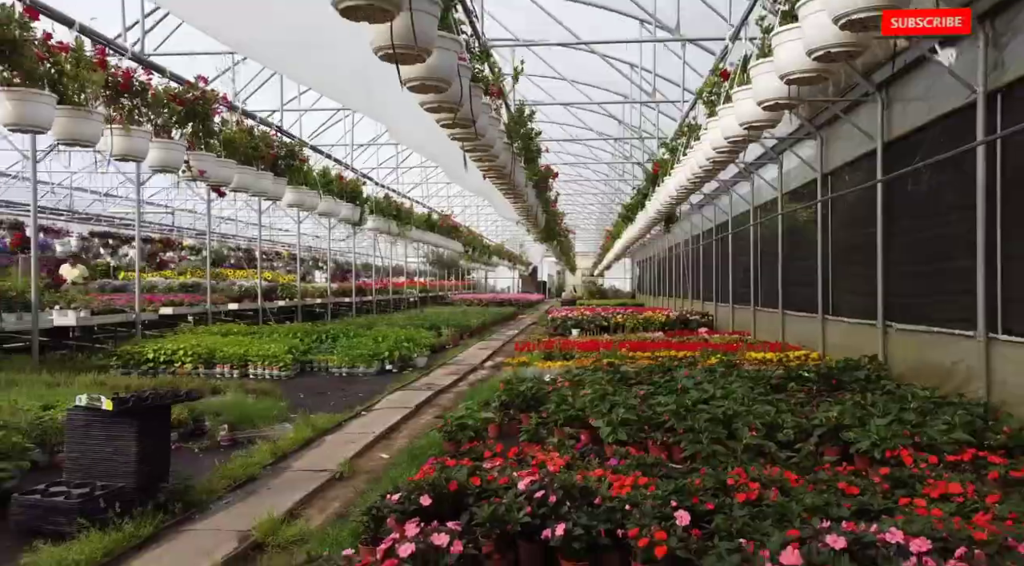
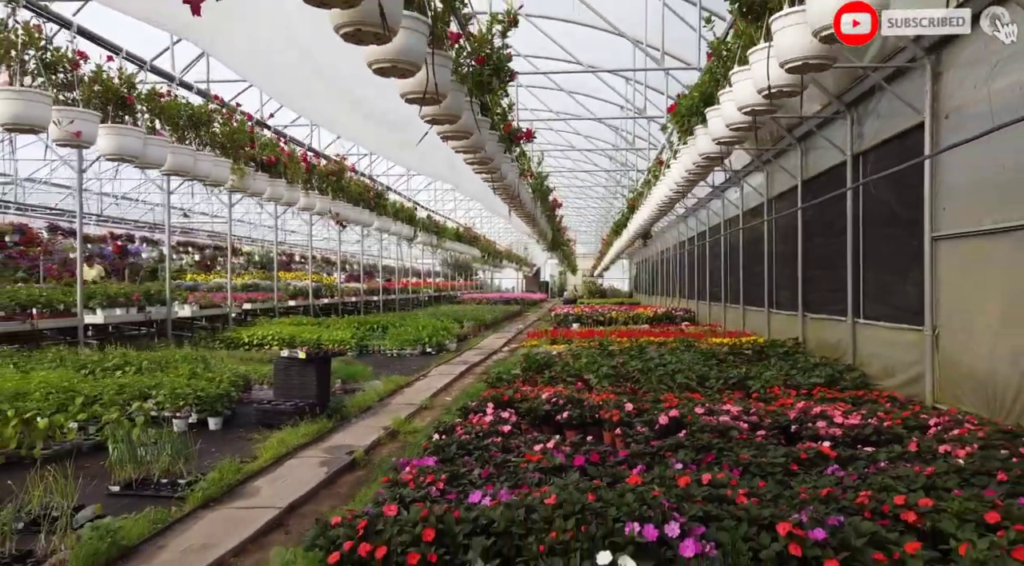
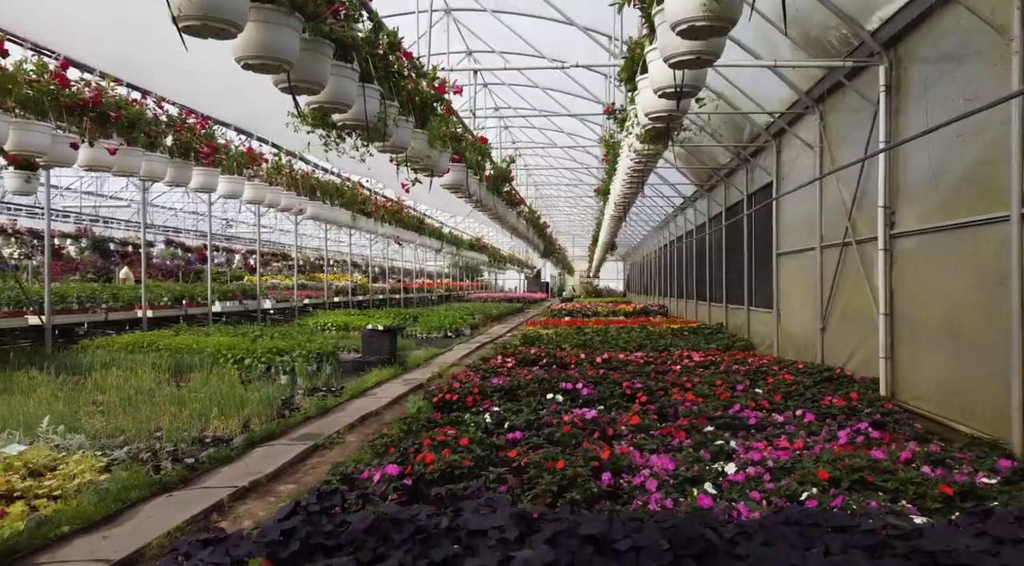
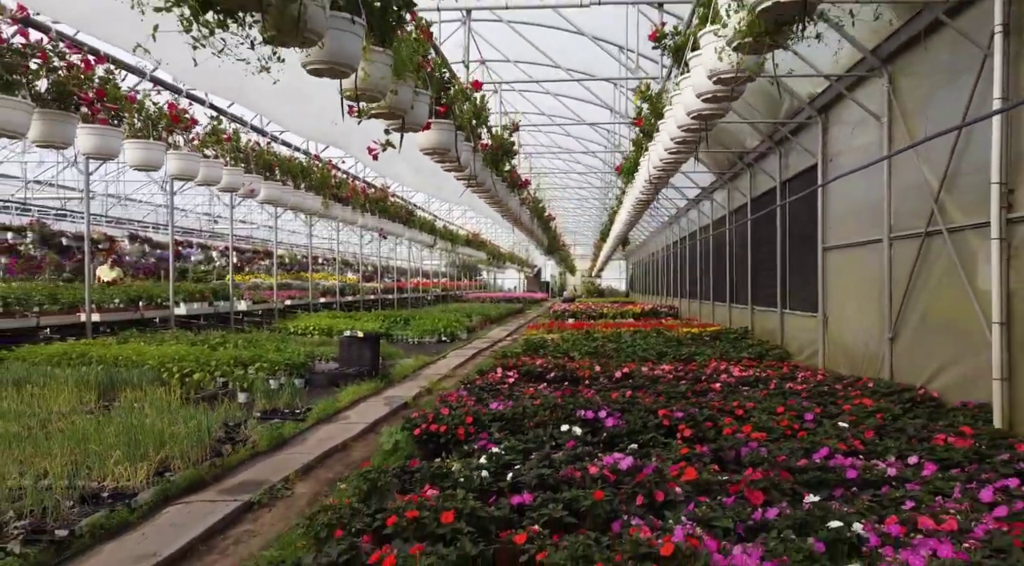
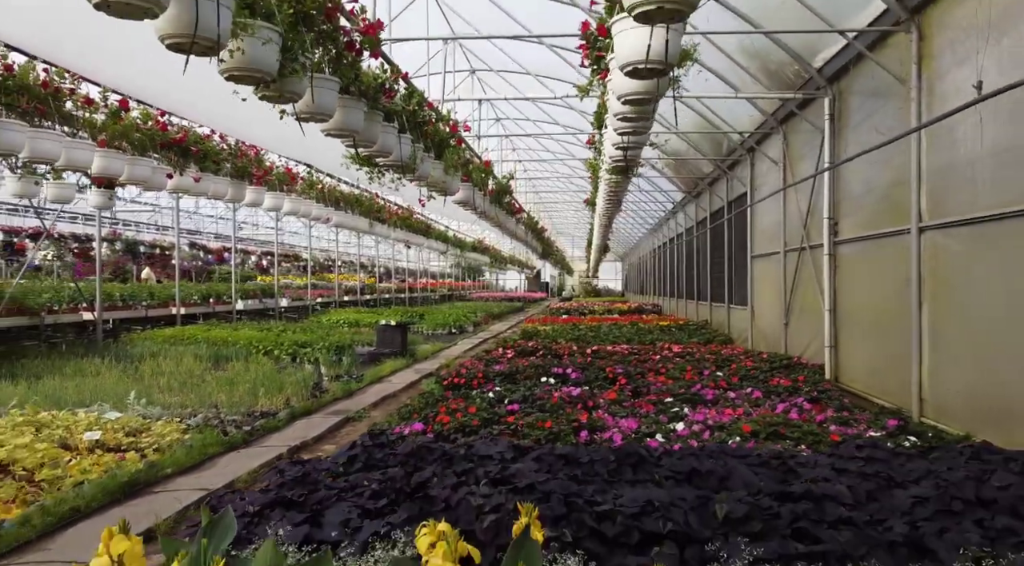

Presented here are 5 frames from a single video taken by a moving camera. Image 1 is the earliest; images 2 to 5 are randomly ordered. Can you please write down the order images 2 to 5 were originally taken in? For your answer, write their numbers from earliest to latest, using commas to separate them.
2, 4, 3, 5
